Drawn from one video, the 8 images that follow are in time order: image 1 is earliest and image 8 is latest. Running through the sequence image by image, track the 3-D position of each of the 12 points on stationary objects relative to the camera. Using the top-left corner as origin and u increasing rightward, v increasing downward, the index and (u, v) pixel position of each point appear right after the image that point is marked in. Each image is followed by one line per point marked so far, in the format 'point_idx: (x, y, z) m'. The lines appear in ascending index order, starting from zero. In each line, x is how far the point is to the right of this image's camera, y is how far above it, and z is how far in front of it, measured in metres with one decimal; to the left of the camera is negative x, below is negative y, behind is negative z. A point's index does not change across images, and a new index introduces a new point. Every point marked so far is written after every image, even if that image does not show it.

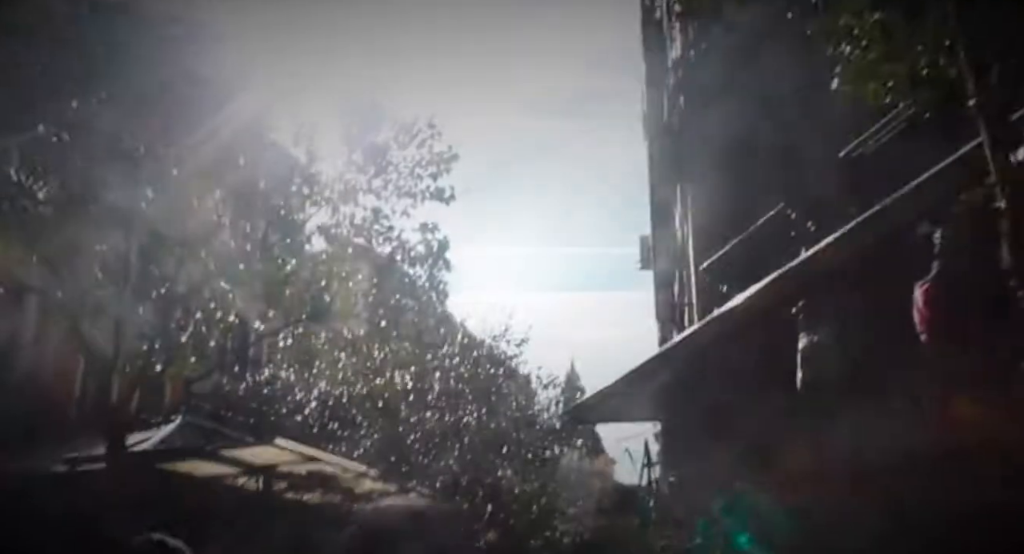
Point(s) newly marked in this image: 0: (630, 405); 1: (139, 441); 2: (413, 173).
0: (+1.4, -1.5, +10.5) m
1: (-4.7, -2.0, +11.3) m
2: (-1.0, +1.3, +9.9) m
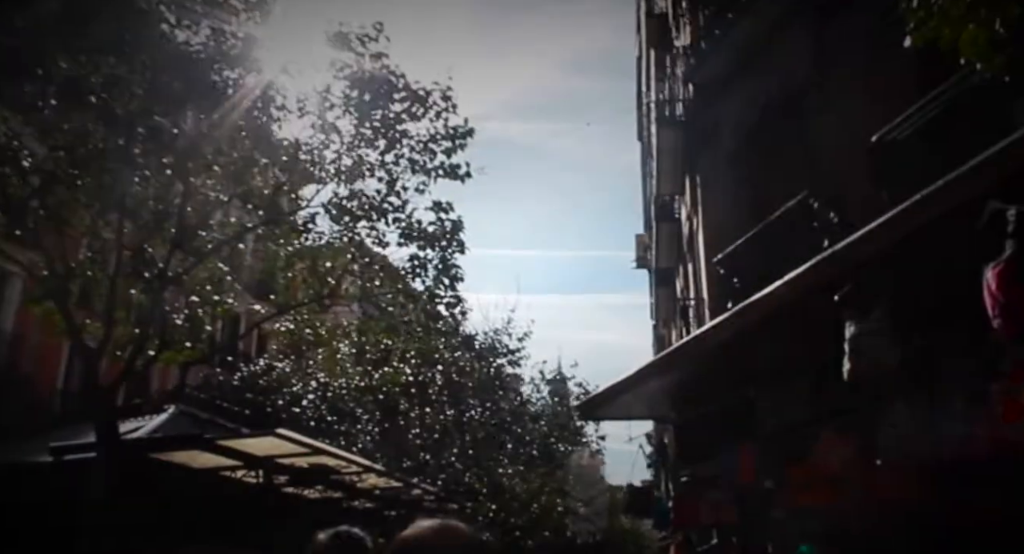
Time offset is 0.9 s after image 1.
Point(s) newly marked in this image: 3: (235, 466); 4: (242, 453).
0: (+1.5, -1.4, +10.1) m
1: (-4.6, -1.8, +10.8) m
2: (-0.8, +1.4, +9.5) m
3: (-2.9, -2.0, +9.4) m
4: (-2.6, -1.7, +8.6) m
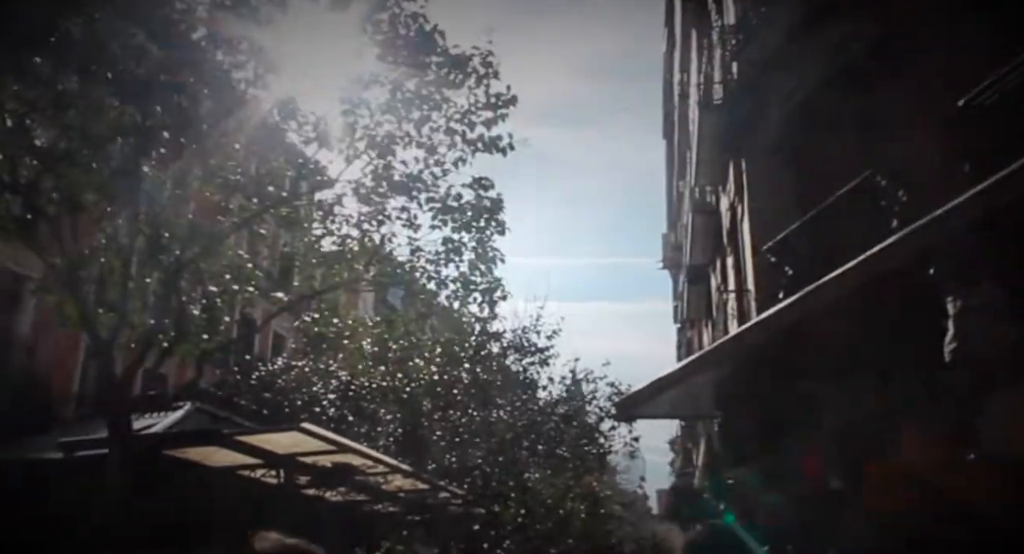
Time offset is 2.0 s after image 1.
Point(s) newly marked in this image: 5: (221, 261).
0: (+1.9, -1.3, +9.3) m
1: (-4.2, -1.7, +10.2) m
2: (-0.4, +1.6, +8.8) m
3: (-2.5, -1.8, +8.7) m
4: (-2.2, -1.6, +8.0) m
5: (-3.4, +0.2, +10.7) m
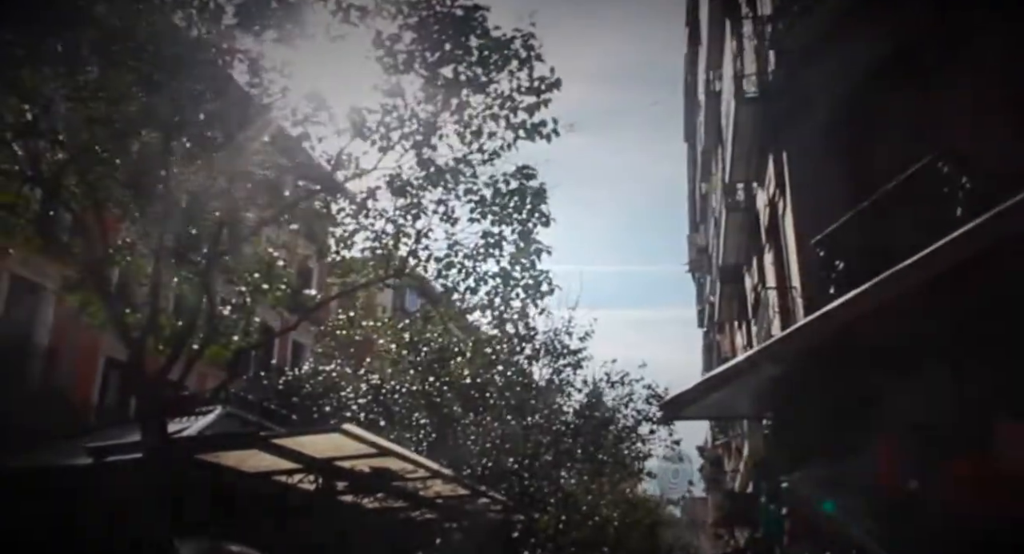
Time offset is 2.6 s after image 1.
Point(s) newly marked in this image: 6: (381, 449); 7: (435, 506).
0: (+2.3, -1.2, +8.9) m
1: (-3.7, -1.7, +9.9) m
2: (-0.1, +1.6, +8.4) m
3: (-2.1, -1.8, +8.4) m
4: (-1.8, -1.5, +7.6) m
5: (-3.0, +0.2, +10.4) m
6: (-1.1, -1.5, +7.7) m
7: (-0.9, -2.6, +10.1) m
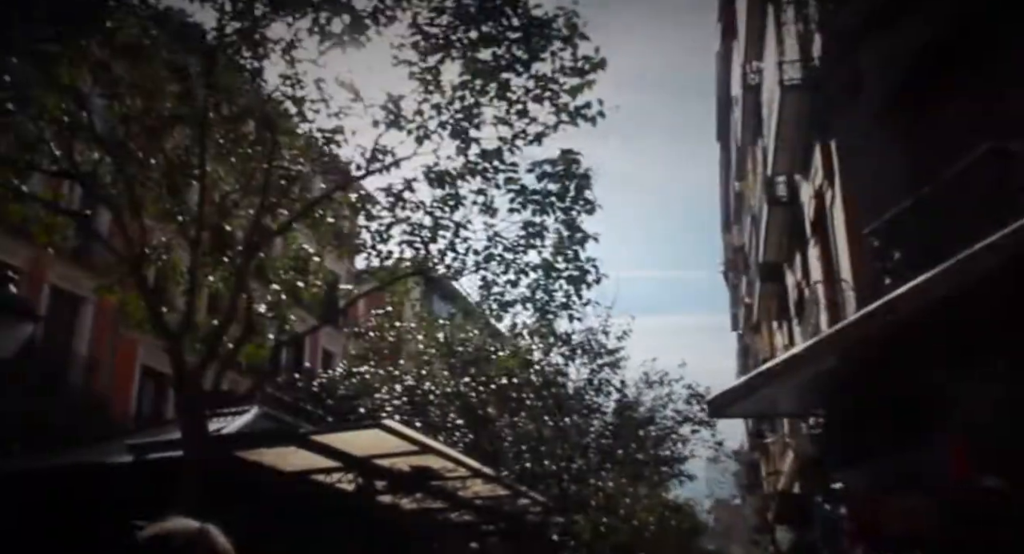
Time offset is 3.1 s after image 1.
0: (+2.7, -1.1, +8.5) m
1: (-3.3, -1.7, +9.7) m
2: (+0.3, +1.7, +8.2) m
3: (-1.7, -1.8, +8.2) m
4: (-1.4, -1.5, +7.4) m
5: (-2.6, +0.3, +10.2) m
6: (-0.7, -1.4, +7.4) m
7: (-0.4, -2.5, +9.8) m
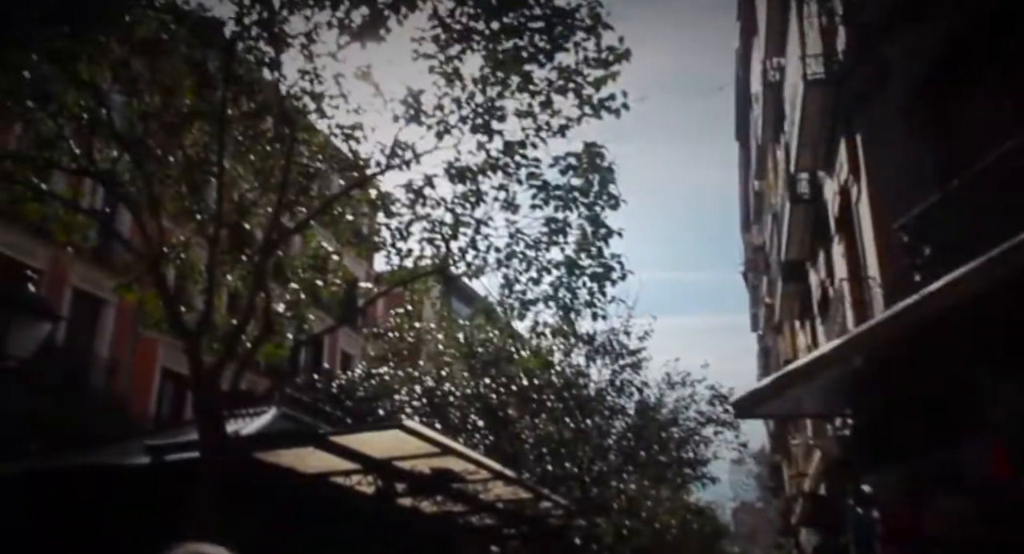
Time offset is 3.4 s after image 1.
0: (+2.9, -1.1, +8.3) m
1: (-3.0, -1.7, +9.6) m
2: (+0.5, +1.7, +8.0) m
3: (-1.5, -1.7, +8.1) m
4: (-1.2, -1.4, +7.3) m
5: (-2.3, +0.3, +10.1) m
6: (-0.6, -1.4, +7.3) m
7: (-0.2, -2.5, +9.7) m
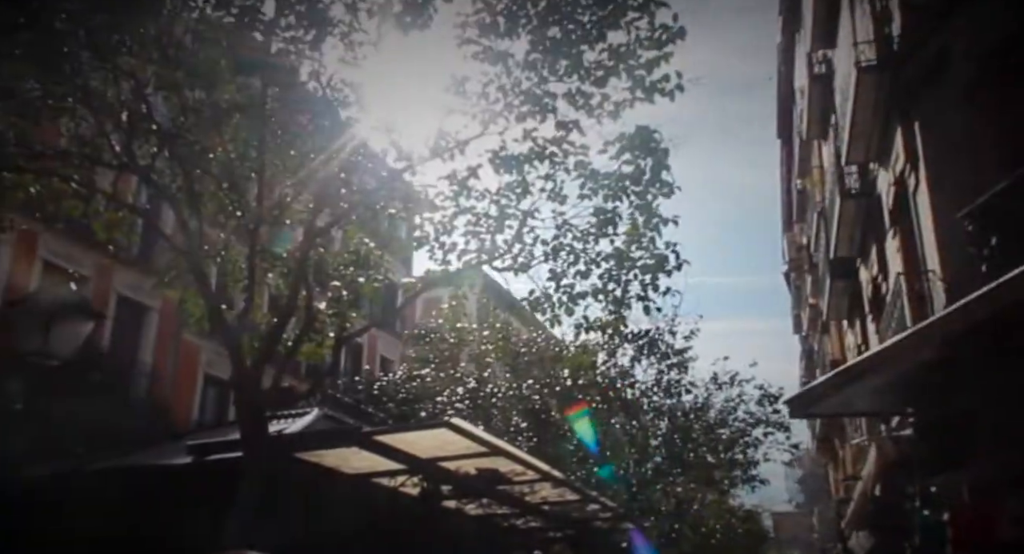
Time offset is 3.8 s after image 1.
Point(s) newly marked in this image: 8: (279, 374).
0: (+3.3, -1.0, +7.9) m
1: (-2.6, -1.7, +9.4) m
2: (+0.9, +1.8, +7.7) m
3: (-1.0, -1.7, +7.8) m
4: (-0.8, -1.4, +7.0) m
5: (-1.8, +0.3, +9.9) m
6: (-0.2, -1.3, +7.0) m
7: (+0.3, -2.5, +9.4) m
8: (-2.2, -0.9, +8.4) m
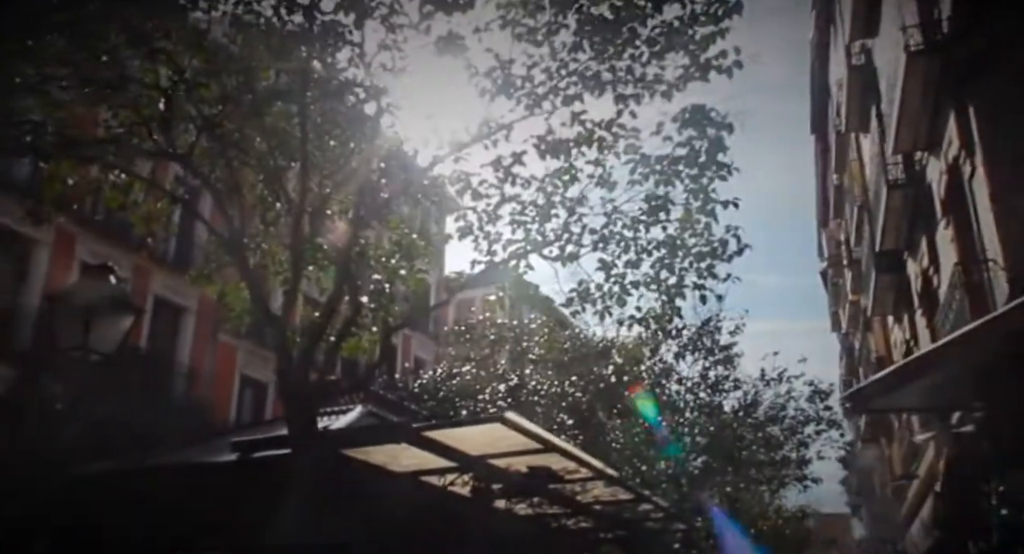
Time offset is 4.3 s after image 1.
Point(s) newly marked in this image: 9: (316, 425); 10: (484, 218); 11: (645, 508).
0: (+3.8, -0.9, +7.5) m
1: (-2.1, -1.6, +9.2) m
2: (+1.3, +1.9, +7.4) m
3: (-0.6, -1.6, +7.6) m
4: (-0.4, -1.3, +6.7) m
5: (-1.4, +0.3, +9.6) m
6: (+0.2, -1.2, +6.7) m
7: (+0.8, -2.4, +9.1) m
8: (-1.7, -0.9, +8.2) m
9: (-1.8, -1.3, +8.2) m
10: (-0.3, +0.6, +9.3) m
11: (+1.4, -2.5, +9.7) m
